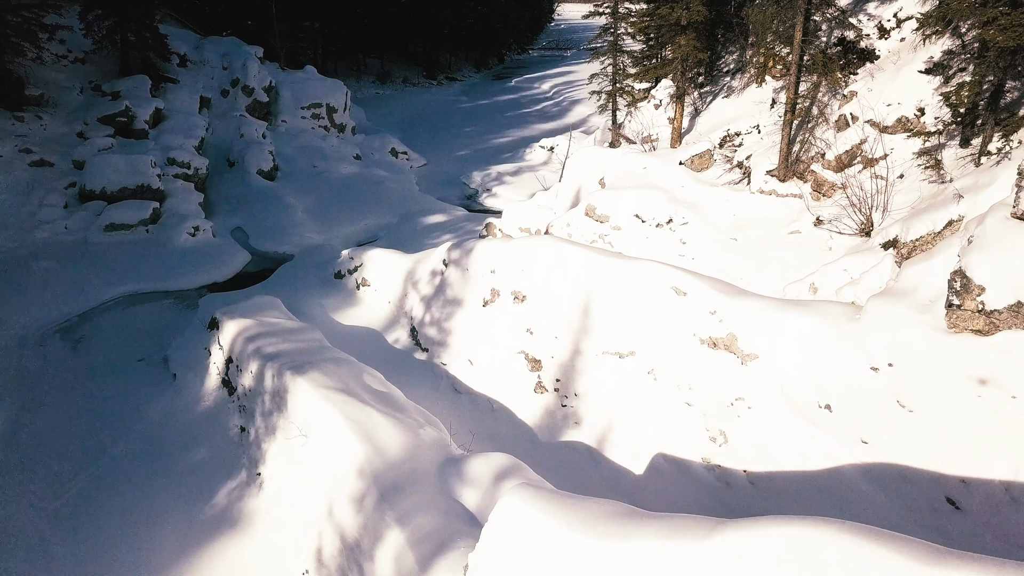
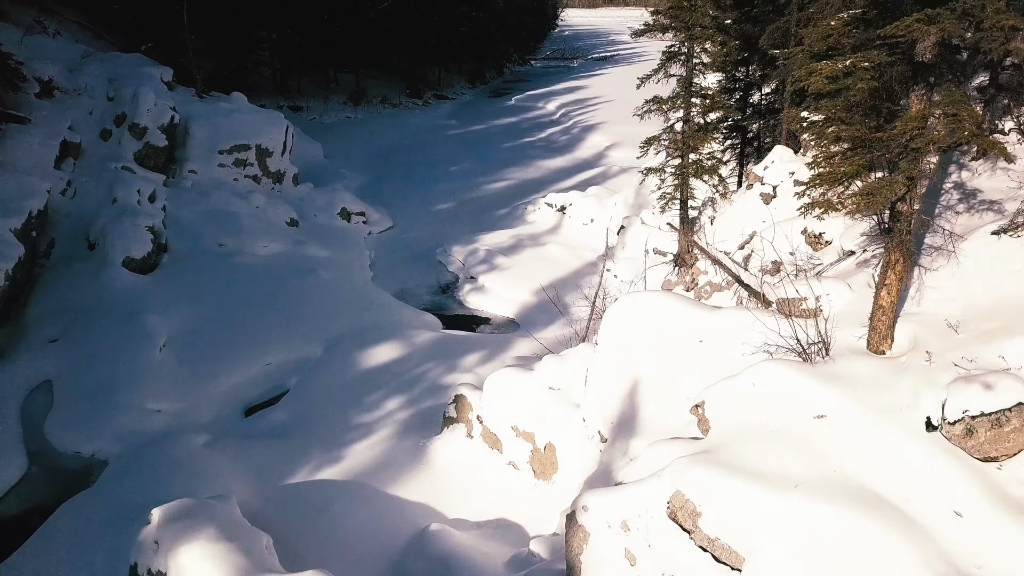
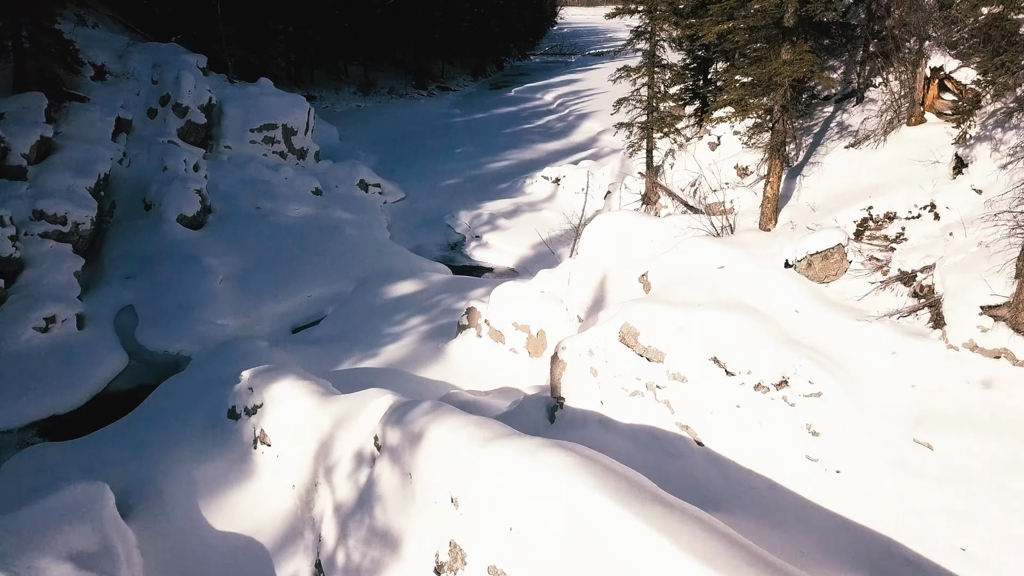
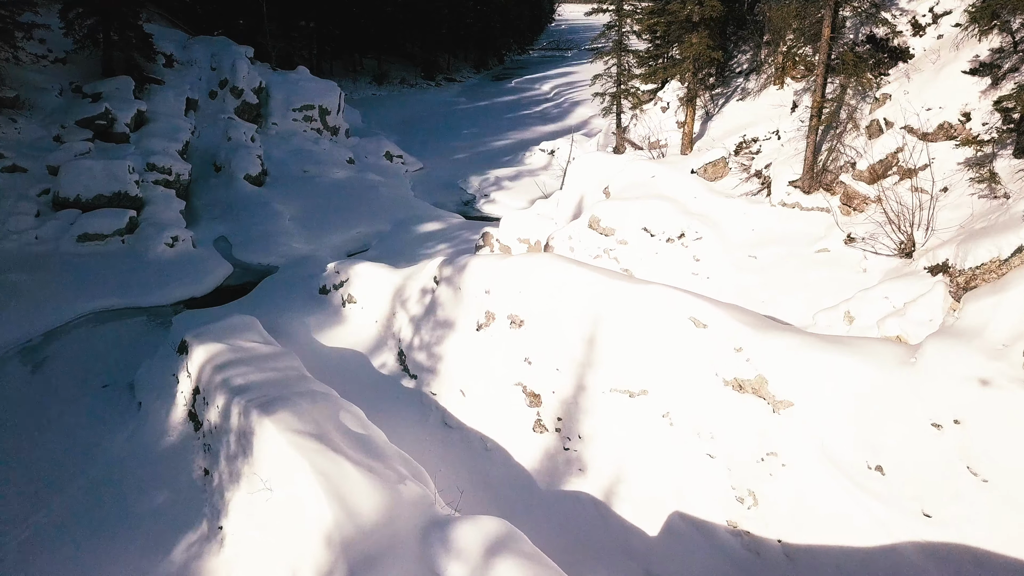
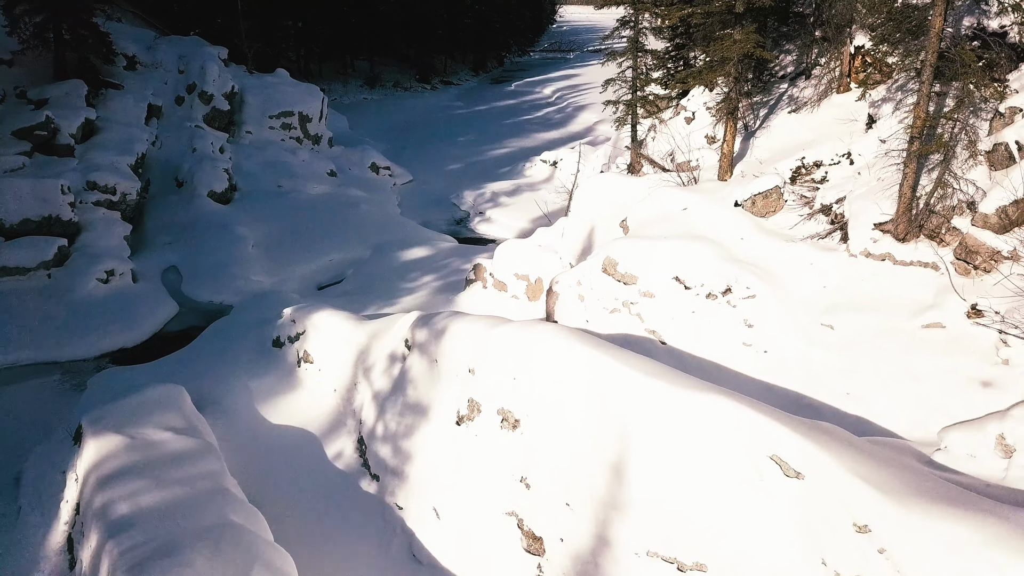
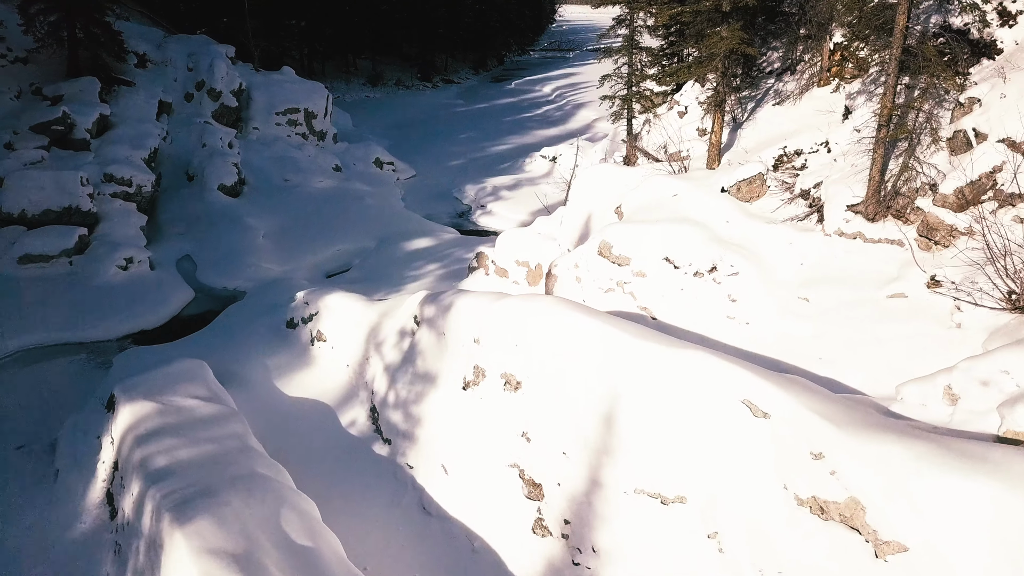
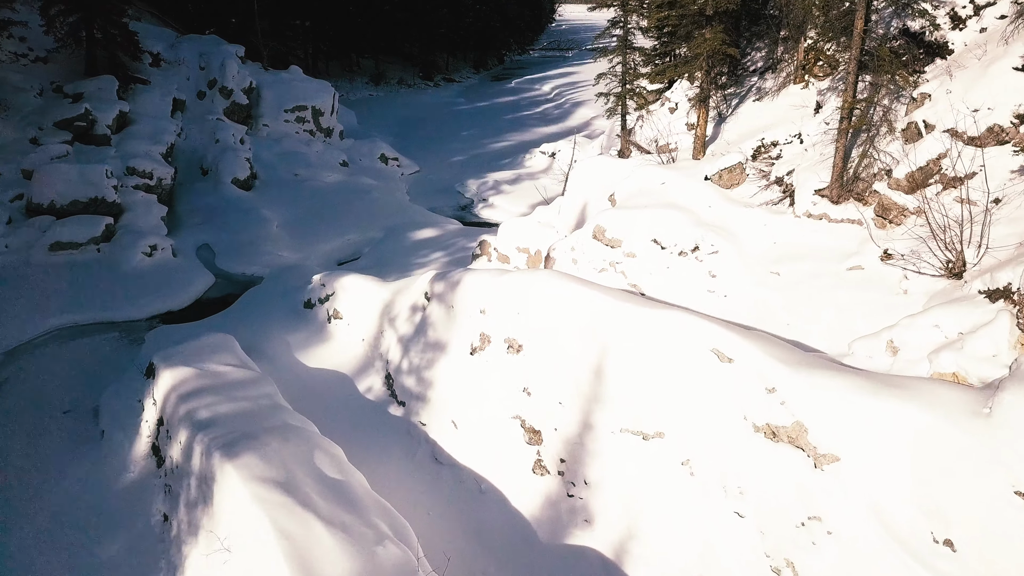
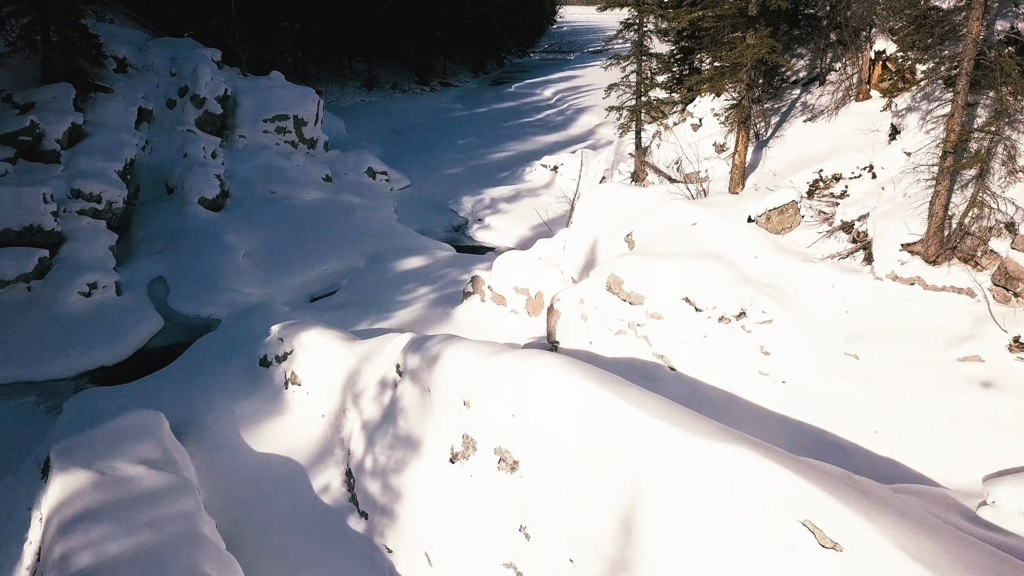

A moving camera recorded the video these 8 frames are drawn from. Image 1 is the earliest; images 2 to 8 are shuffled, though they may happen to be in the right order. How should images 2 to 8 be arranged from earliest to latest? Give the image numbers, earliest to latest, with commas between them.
4, 7, 6, 5, 8, 3, 2
